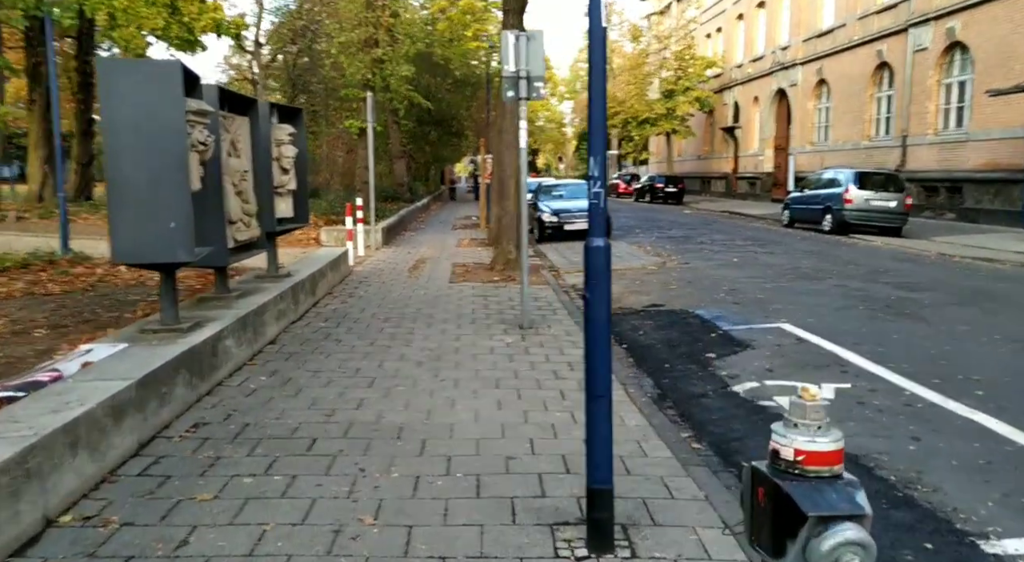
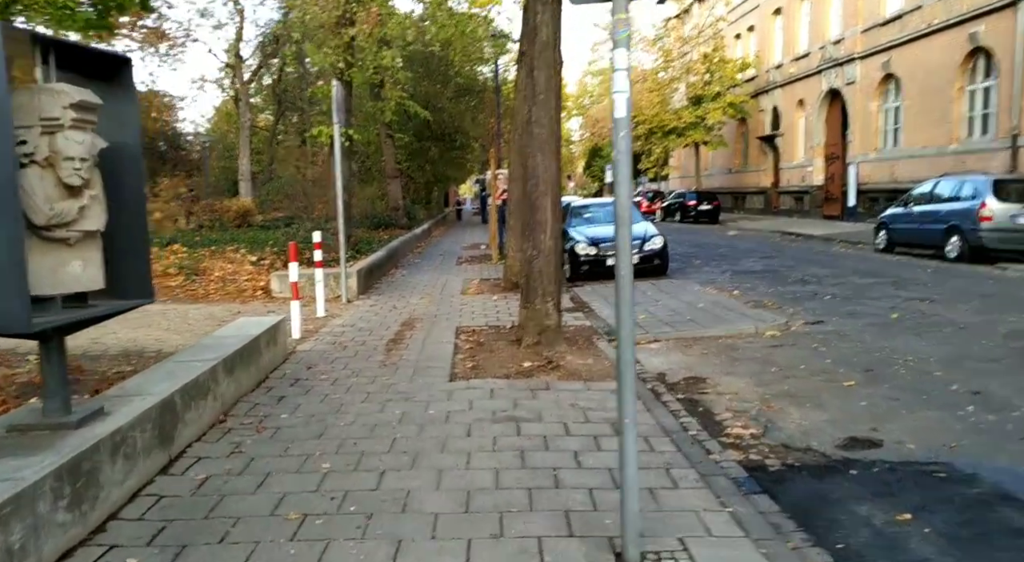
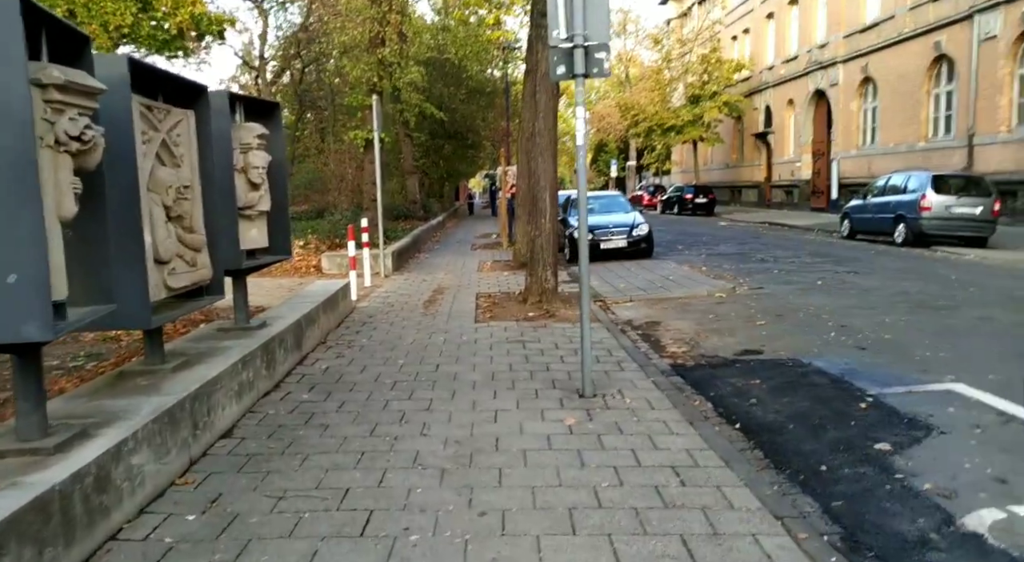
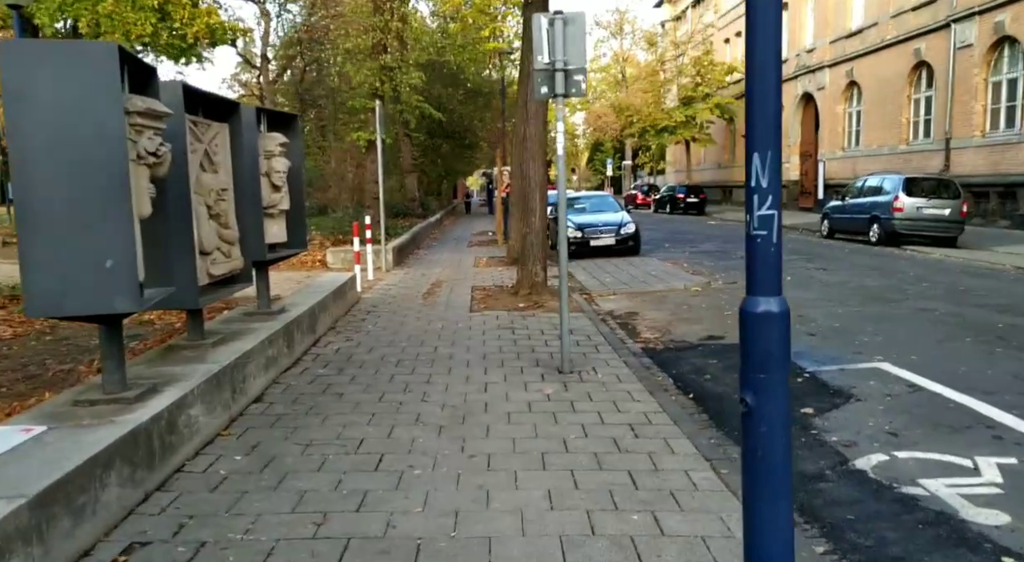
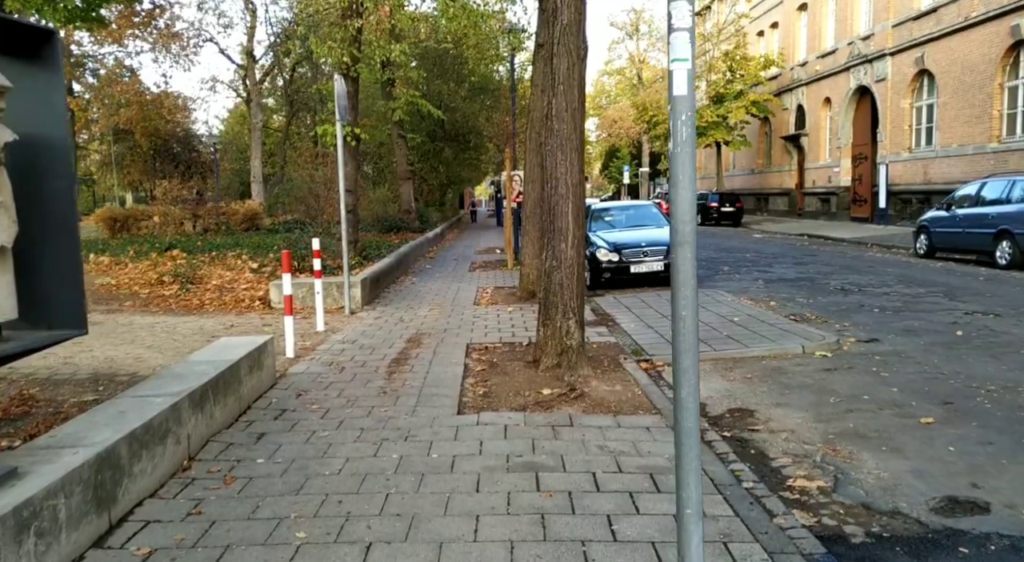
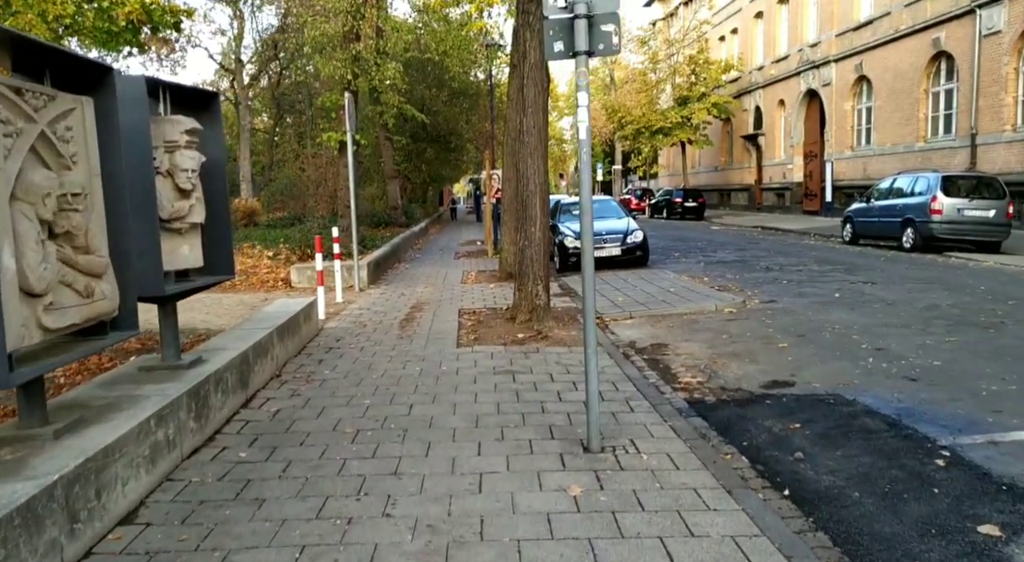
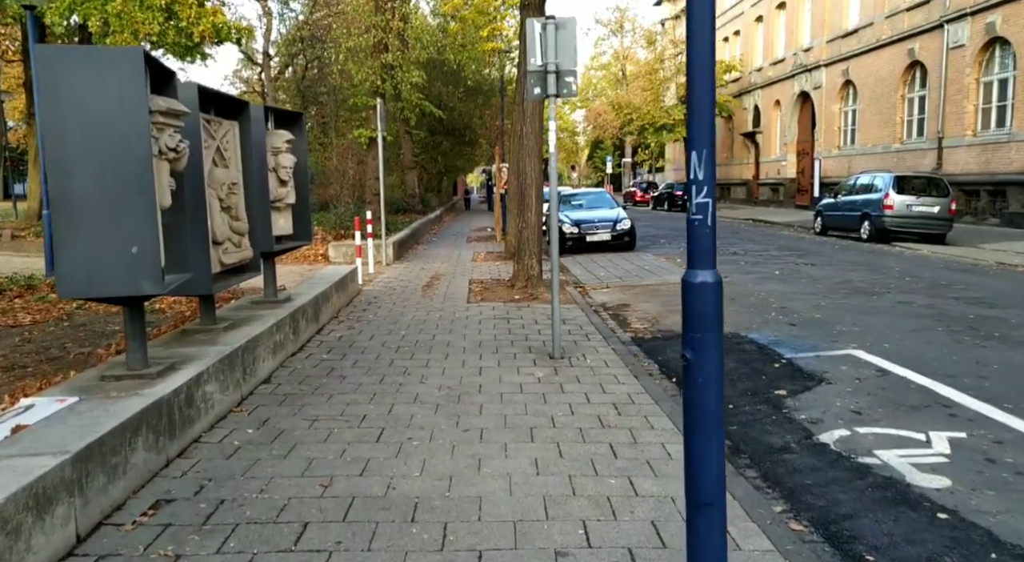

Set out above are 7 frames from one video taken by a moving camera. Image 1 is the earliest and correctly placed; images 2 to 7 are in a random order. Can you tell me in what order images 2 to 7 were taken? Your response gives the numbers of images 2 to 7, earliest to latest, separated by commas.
7, 4, 3, 6, 2, 5
